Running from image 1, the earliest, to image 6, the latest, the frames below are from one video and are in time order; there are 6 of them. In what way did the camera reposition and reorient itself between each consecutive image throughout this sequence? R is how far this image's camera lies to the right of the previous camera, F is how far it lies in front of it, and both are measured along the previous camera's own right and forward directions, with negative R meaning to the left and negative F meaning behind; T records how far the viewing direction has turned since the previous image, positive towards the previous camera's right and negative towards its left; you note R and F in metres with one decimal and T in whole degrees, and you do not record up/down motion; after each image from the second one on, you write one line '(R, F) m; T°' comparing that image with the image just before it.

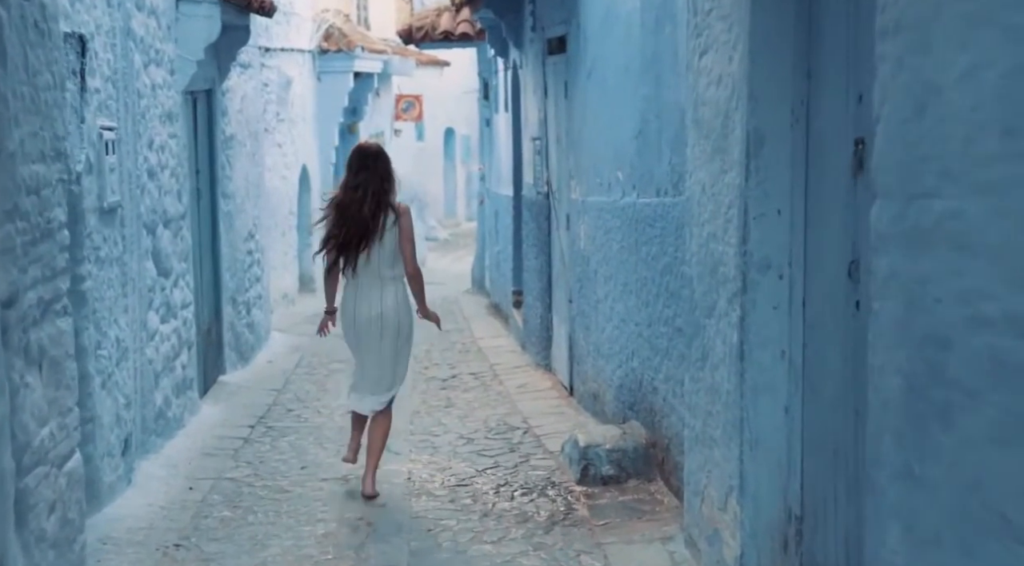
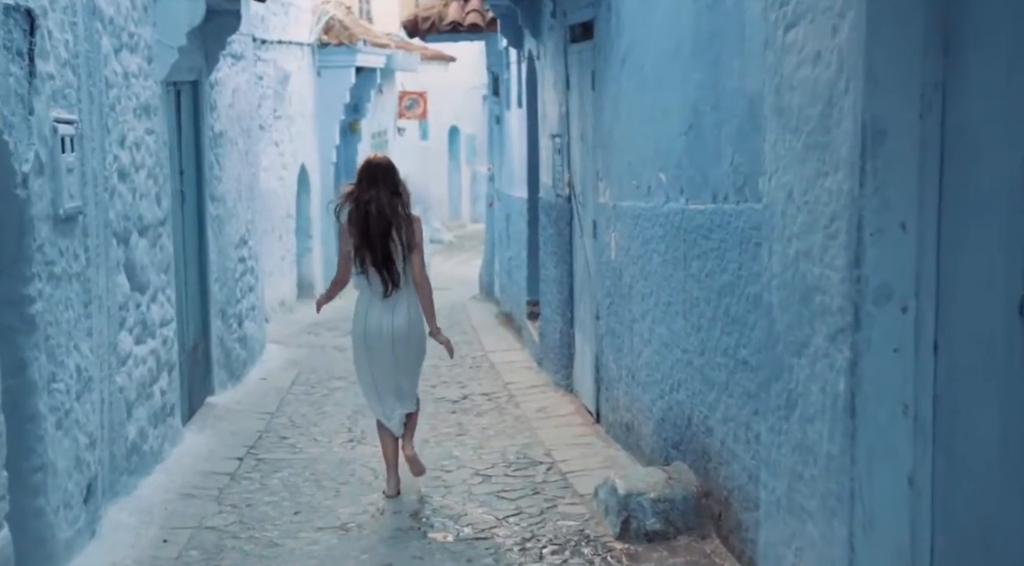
(-0.1, +1.0) m; 0°
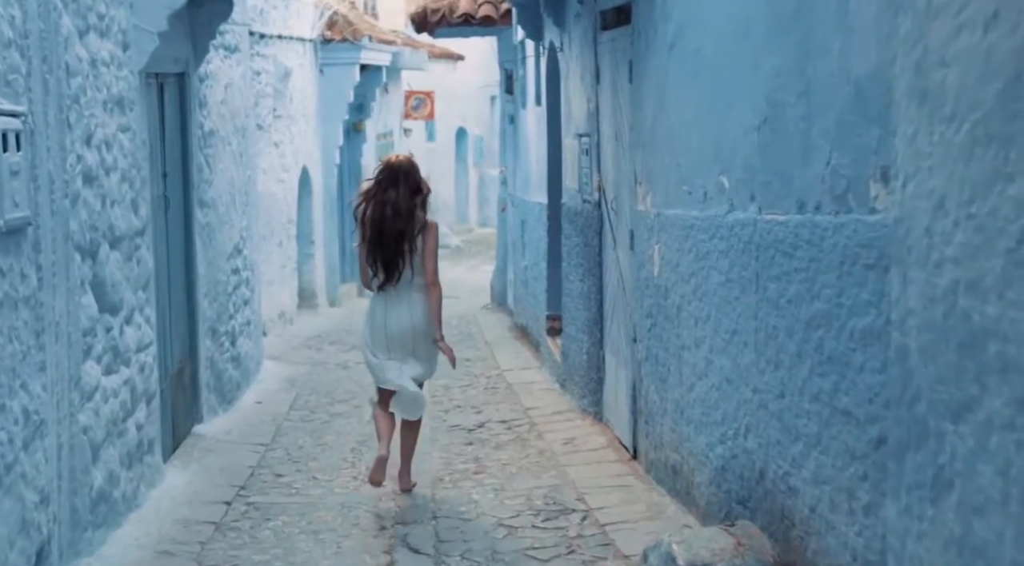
(-0.1, +1.0) m; 0°
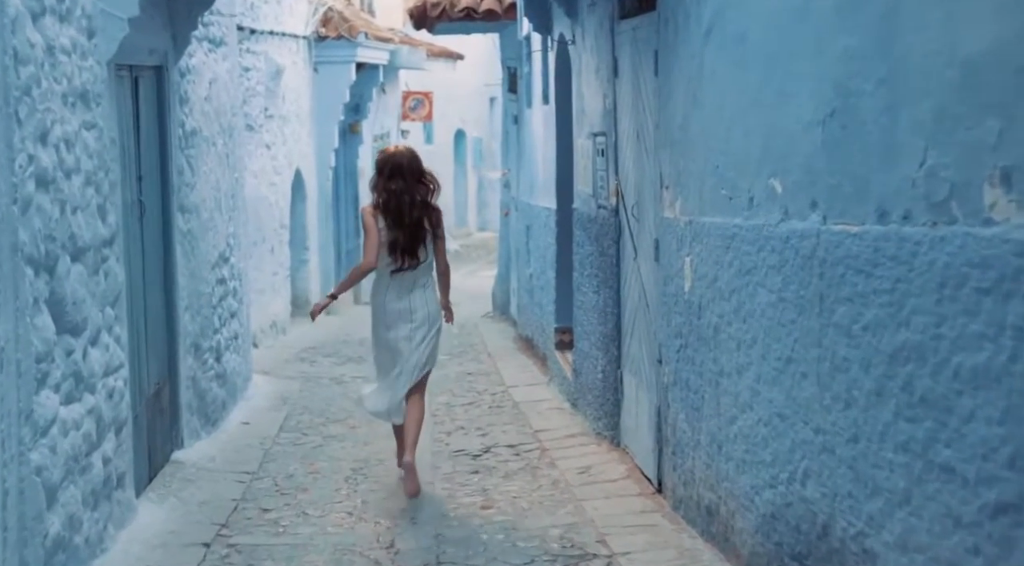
(-0.1, +0.7) m; 0°
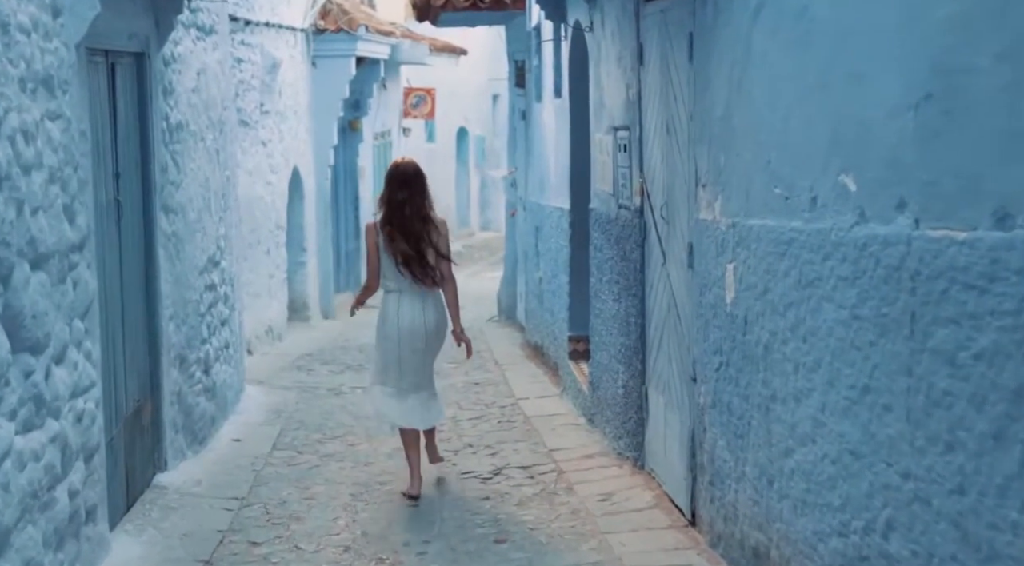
(-0.1, +0.7) m; 0°
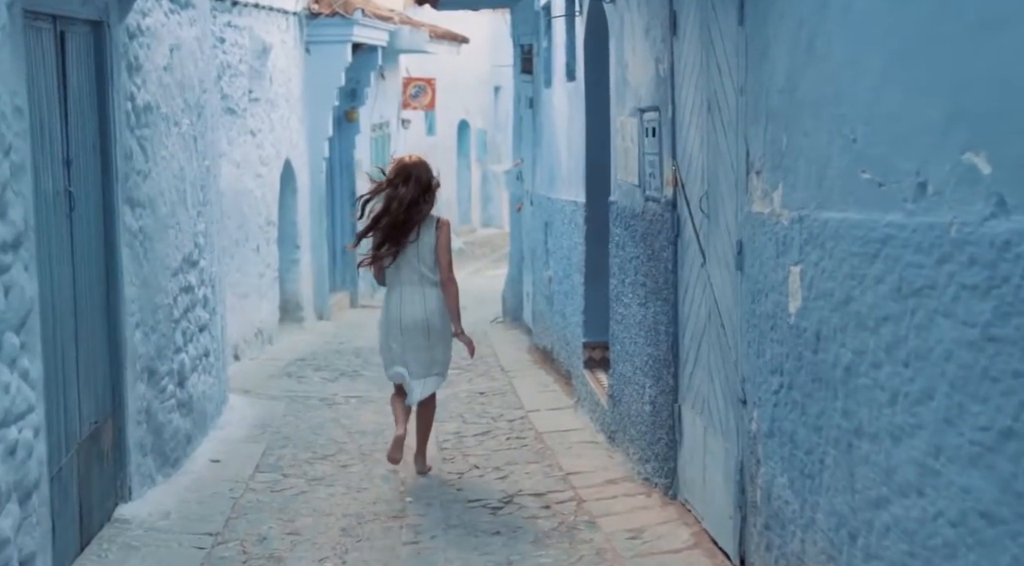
(-0.1, +0.9) m; 0°
